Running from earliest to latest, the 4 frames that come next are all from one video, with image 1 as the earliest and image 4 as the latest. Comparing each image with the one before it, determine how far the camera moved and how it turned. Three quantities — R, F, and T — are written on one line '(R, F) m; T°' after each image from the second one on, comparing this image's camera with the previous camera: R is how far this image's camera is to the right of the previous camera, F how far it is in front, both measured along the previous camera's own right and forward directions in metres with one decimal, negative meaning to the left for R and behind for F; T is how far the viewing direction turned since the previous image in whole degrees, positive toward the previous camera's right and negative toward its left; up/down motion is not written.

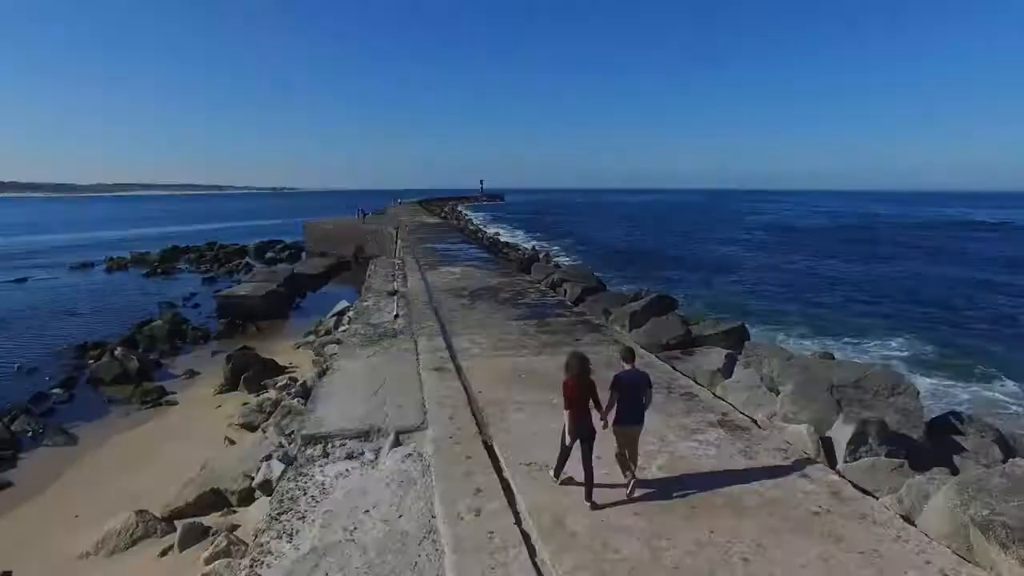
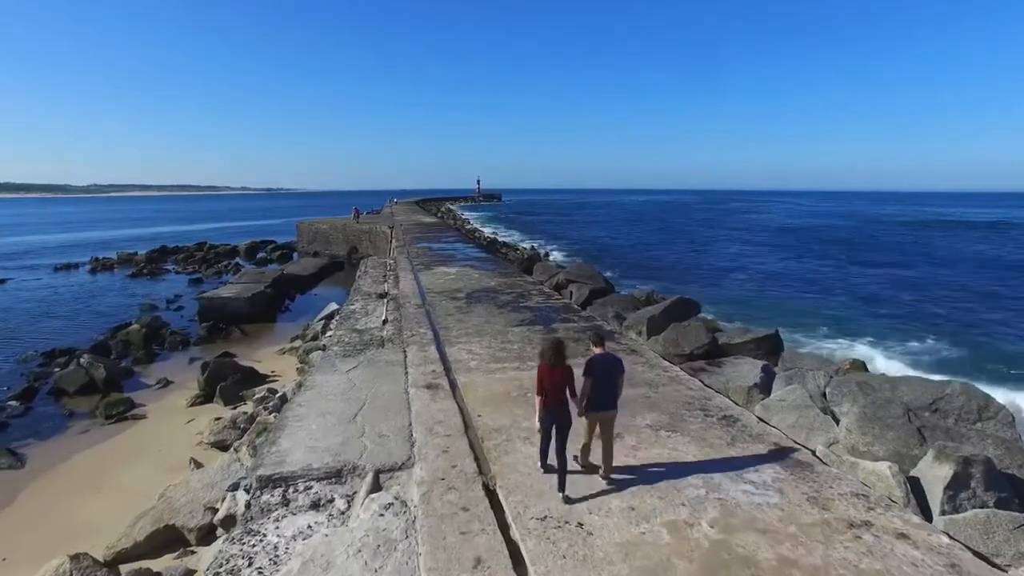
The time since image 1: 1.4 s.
(0.0, +0.8) m; 0°
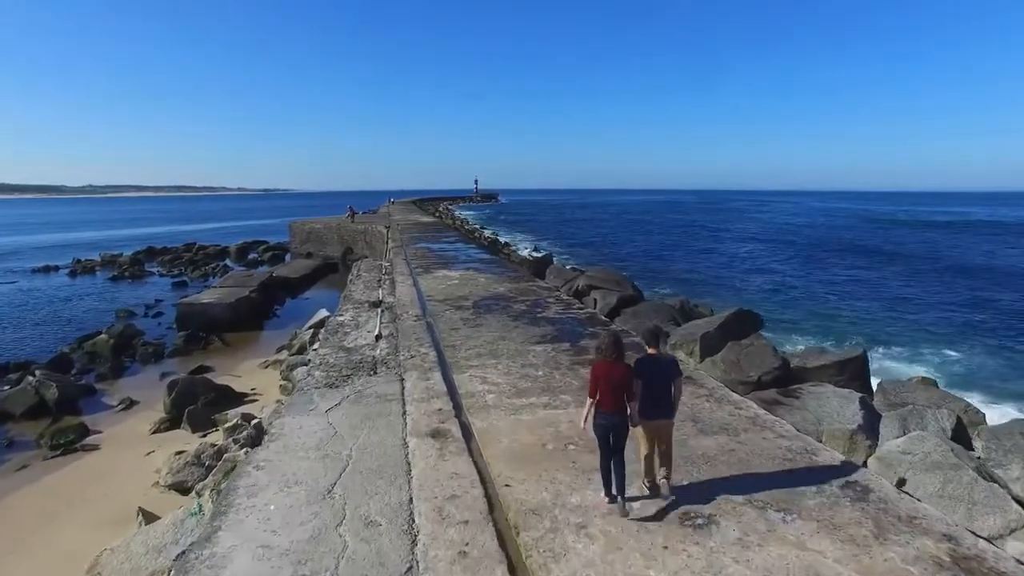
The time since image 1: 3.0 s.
(-0.1, +1.2) m; 0°
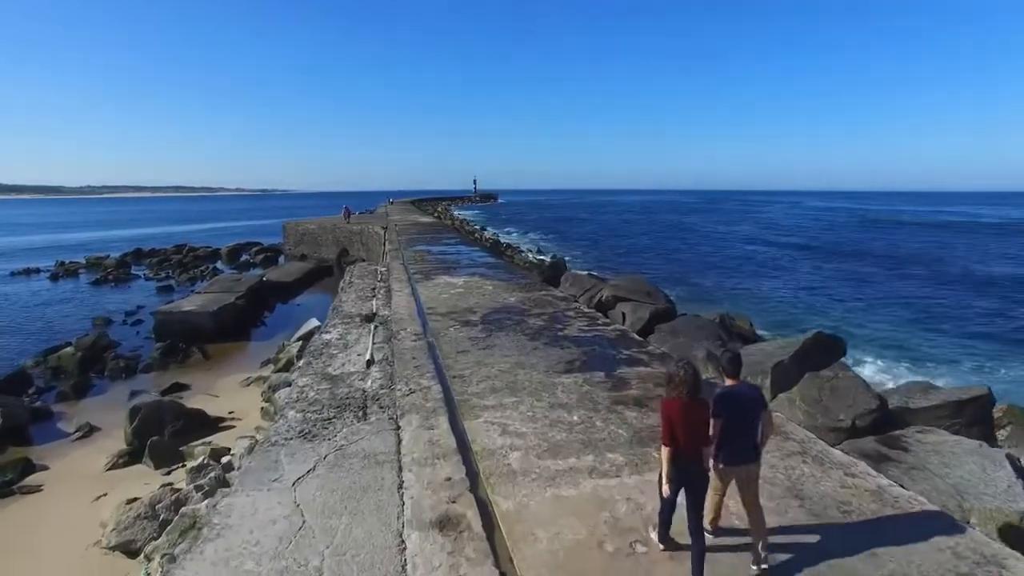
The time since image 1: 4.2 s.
(-0.1, +1.1) m; 0°
